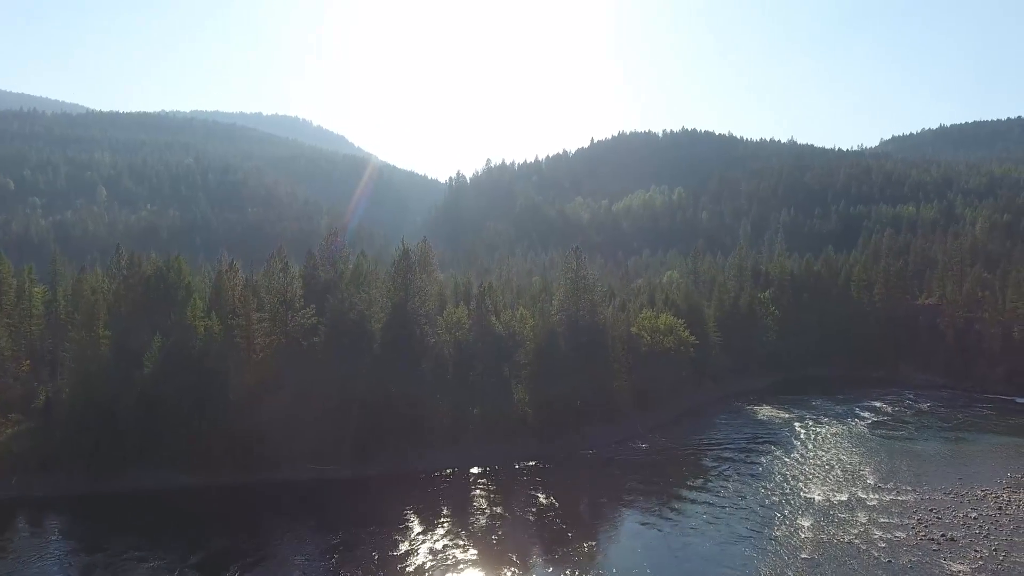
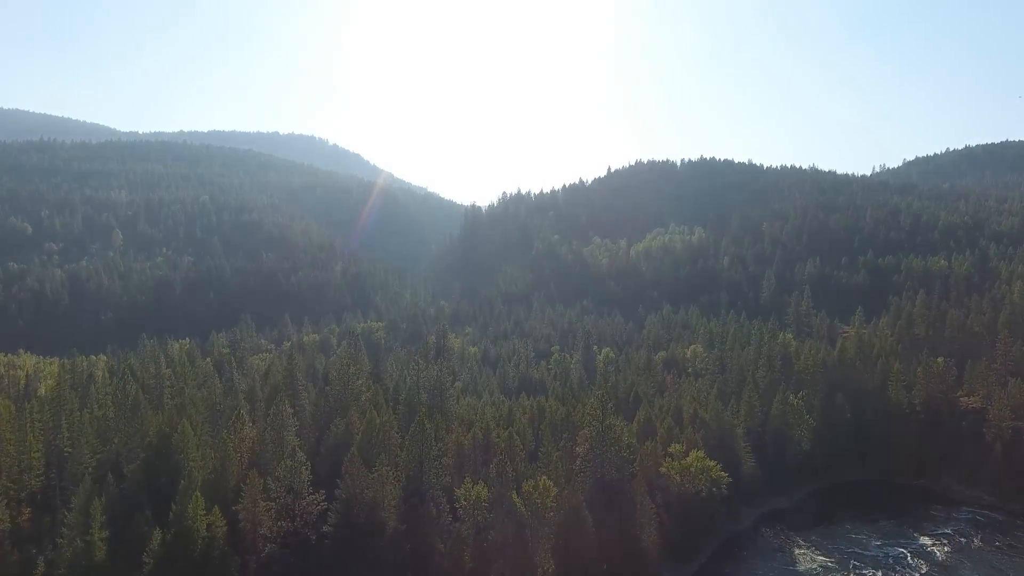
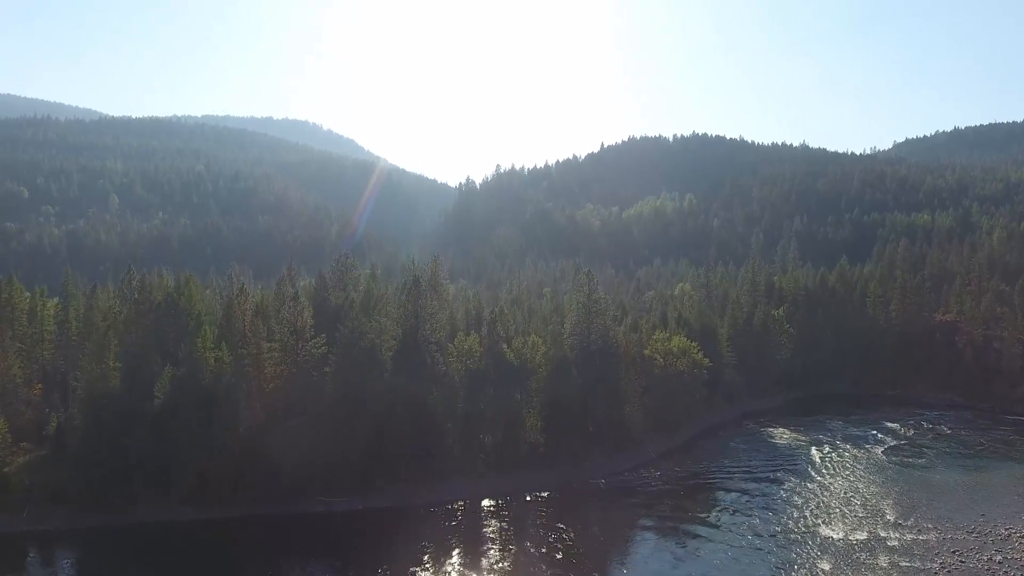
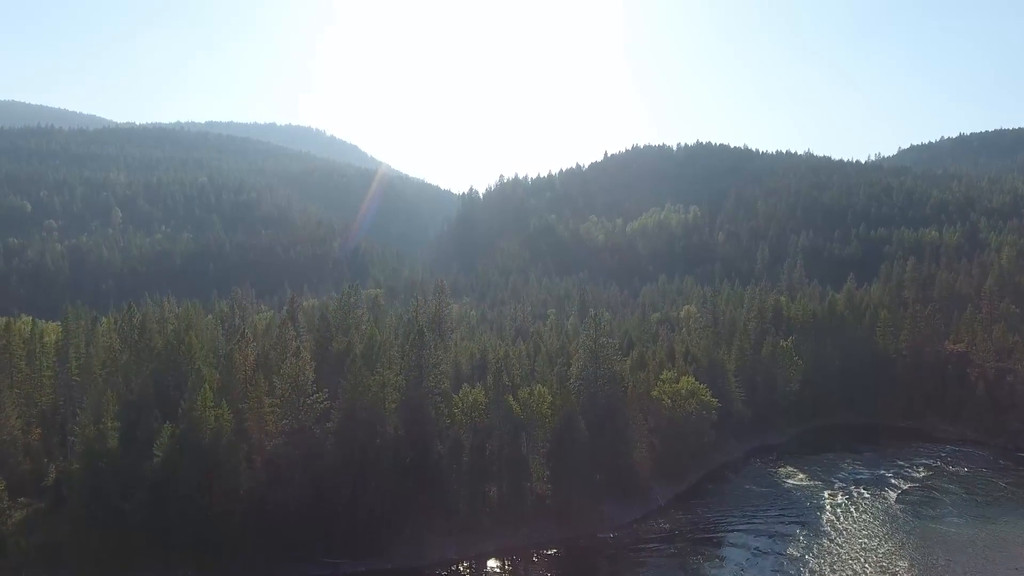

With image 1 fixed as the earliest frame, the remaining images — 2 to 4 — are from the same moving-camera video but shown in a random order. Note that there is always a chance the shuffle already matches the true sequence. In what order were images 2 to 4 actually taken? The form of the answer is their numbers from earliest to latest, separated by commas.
3, 4, 2
